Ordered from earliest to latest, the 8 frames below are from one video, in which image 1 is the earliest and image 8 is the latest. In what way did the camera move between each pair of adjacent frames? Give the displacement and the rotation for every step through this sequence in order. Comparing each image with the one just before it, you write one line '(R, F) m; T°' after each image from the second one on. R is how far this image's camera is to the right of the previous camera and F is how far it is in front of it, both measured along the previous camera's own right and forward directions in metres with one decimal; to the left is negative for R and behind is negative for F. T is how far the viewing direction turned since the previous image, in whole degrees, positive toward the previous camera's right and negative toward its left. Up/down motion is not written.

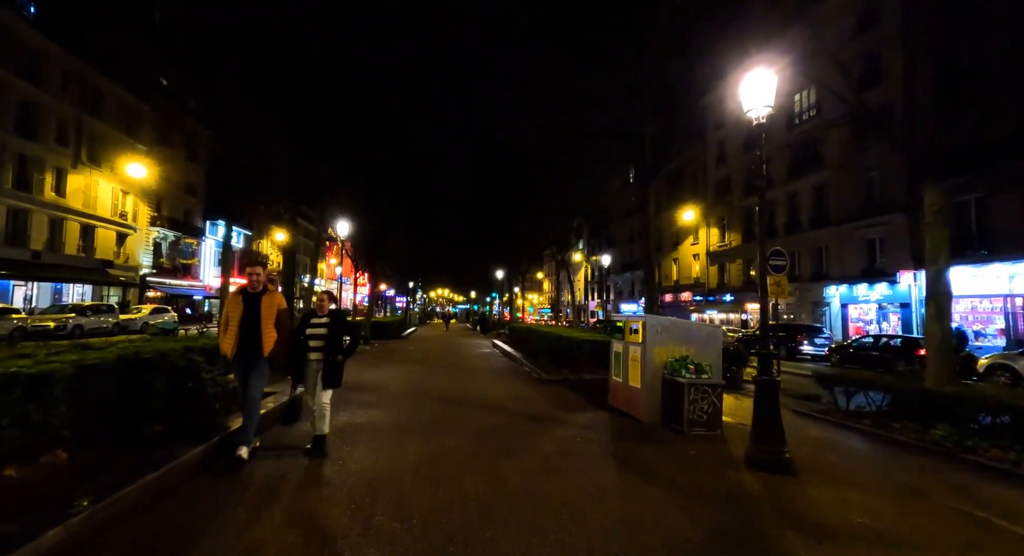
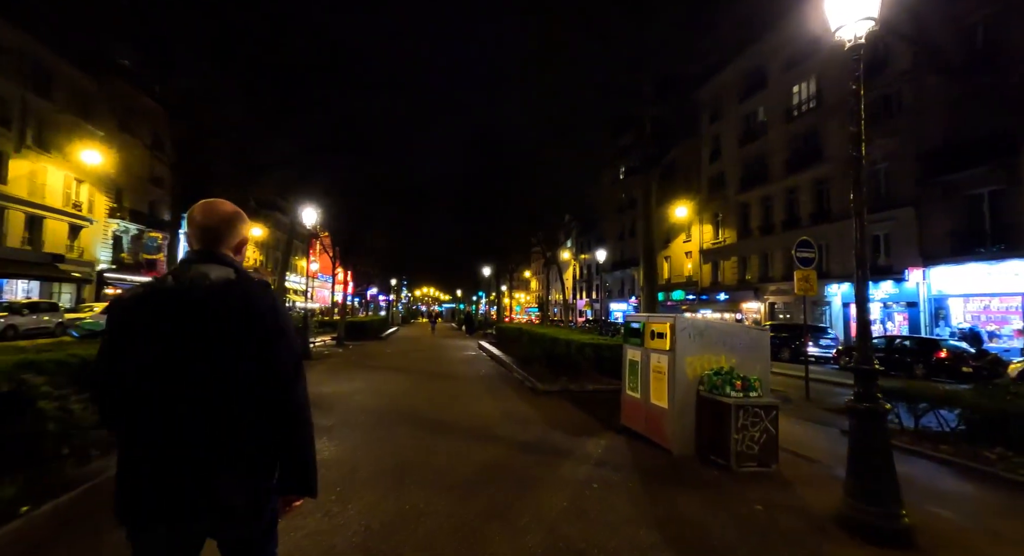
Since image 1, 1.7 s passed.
(-0.1, +1.8) m; +2°
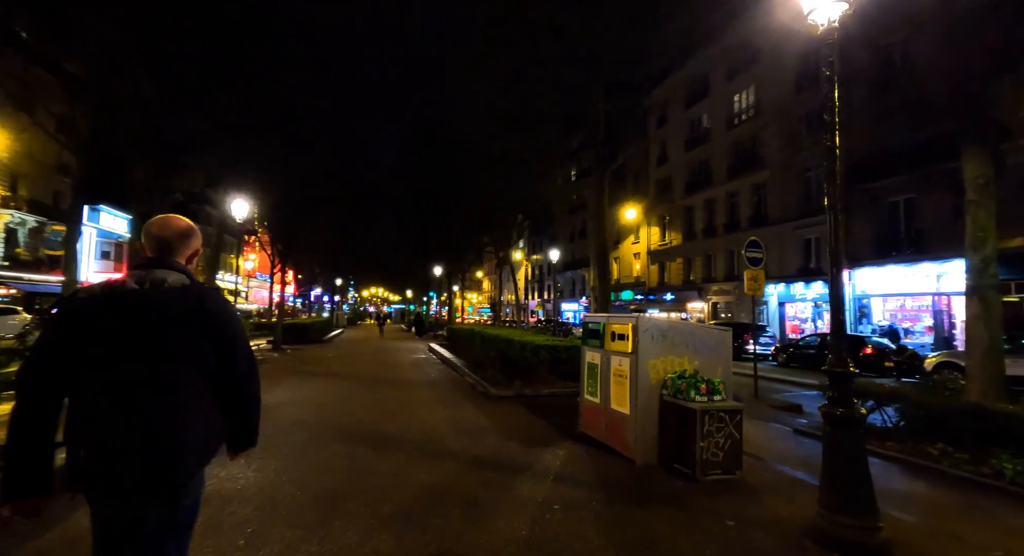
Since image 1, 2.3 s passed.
(0.0, +0.5) m; +6°
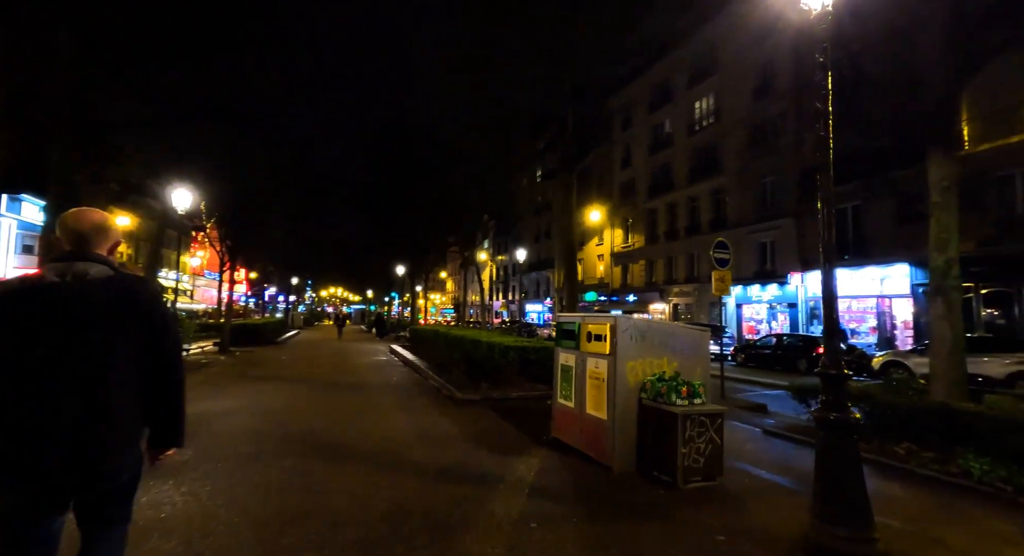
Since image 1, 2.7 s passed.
(-0.1, +0.4) m; +4°
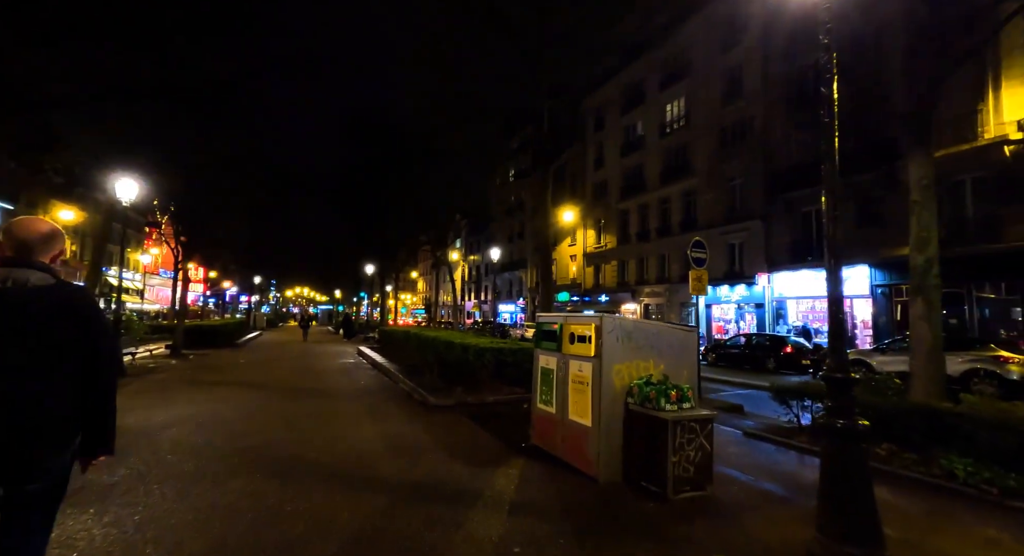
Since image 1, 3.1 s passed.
(-0.1, +0.4) m; +3°
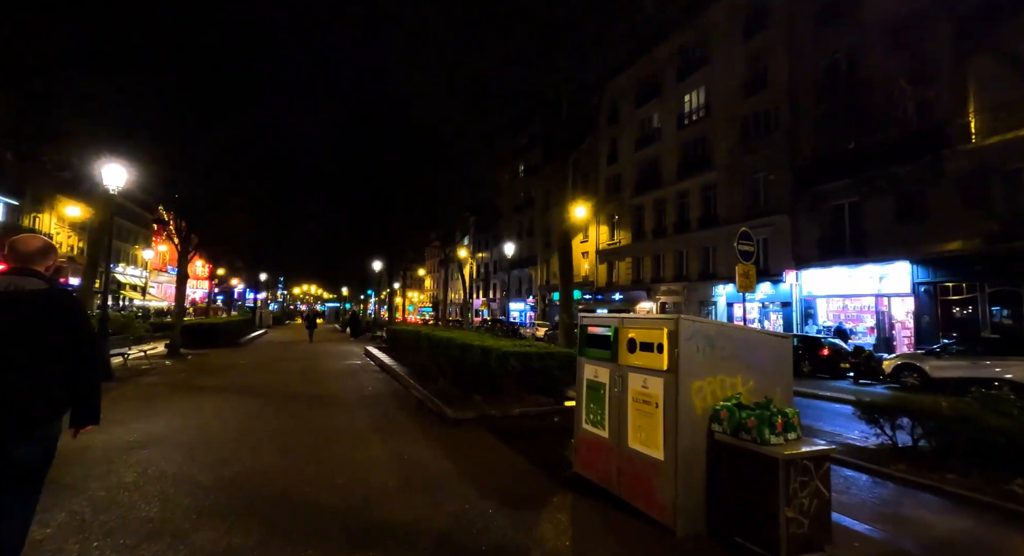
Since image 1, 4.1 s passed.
(-0.4, +1.2) m; -1°
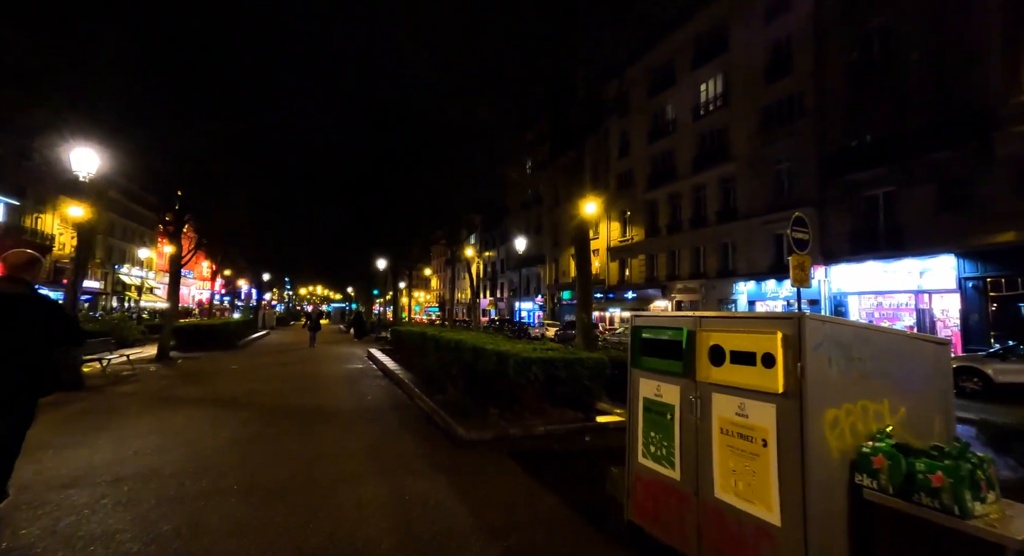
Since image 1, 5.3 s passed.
(-0.2, +1.3) m; -1°
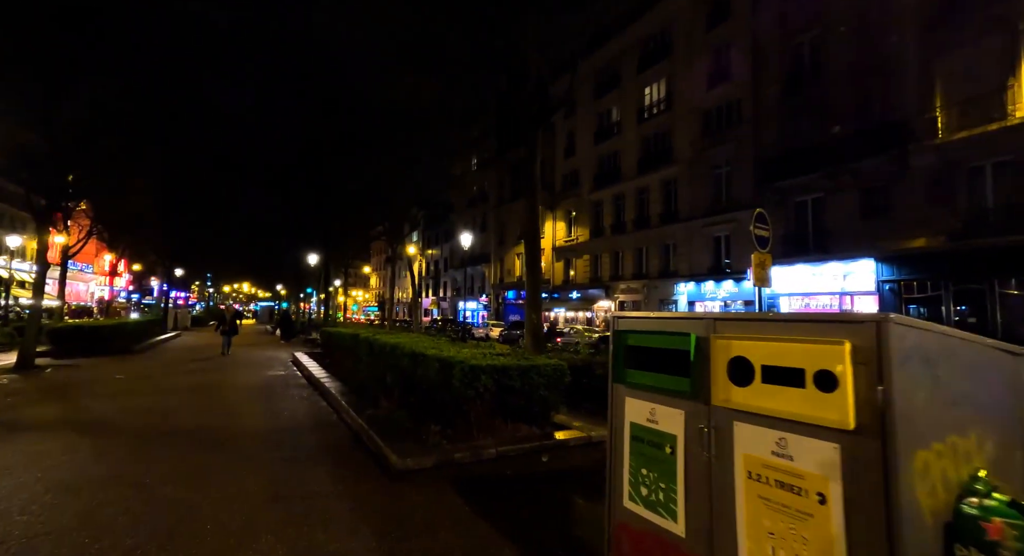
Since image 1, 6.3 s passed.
(-0.1, +1.0) m; +7°
